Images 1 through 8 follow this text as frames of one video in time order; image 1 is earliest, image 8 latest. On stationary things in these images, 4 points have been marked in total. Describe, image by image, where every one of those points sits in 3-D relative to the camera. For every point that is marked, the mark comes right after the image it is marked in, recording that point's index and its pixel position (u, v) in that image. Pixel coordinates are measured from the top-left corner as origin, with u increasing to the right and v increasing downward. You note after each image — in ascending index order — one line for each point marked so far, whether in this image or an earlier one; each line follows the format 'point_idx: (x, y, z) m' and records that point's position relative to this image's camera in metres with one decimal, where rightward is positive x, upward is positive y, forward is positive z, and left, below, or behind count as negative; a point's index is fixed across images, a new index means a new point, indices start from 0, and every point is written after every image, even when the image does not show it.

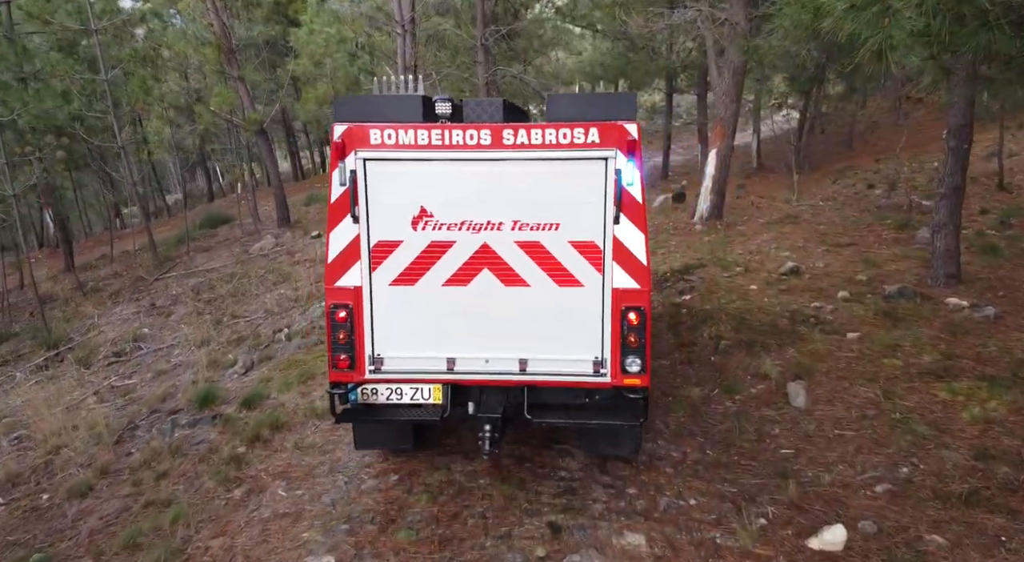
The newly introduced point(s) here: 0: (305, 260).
0: (-4.5, +0.4, +14.6) m
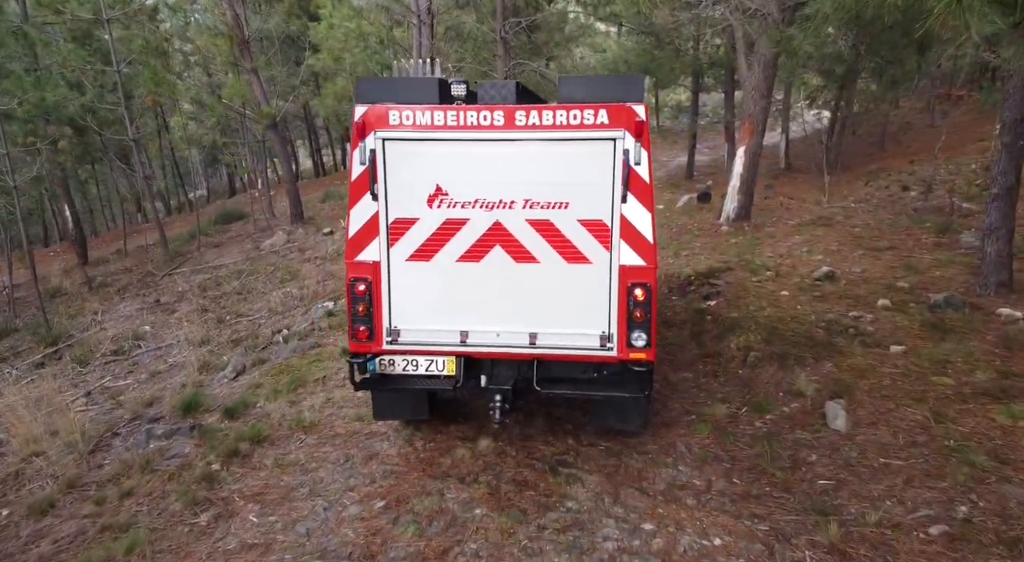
0: (-4.1, +0.5, +14.2) m
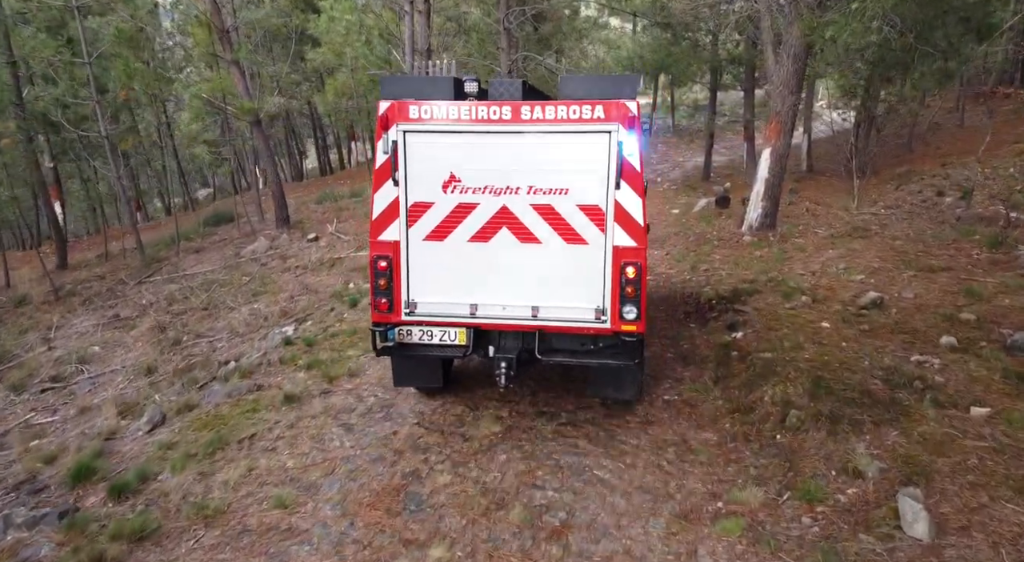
0: (-4.2, +0.3, +13.0) m
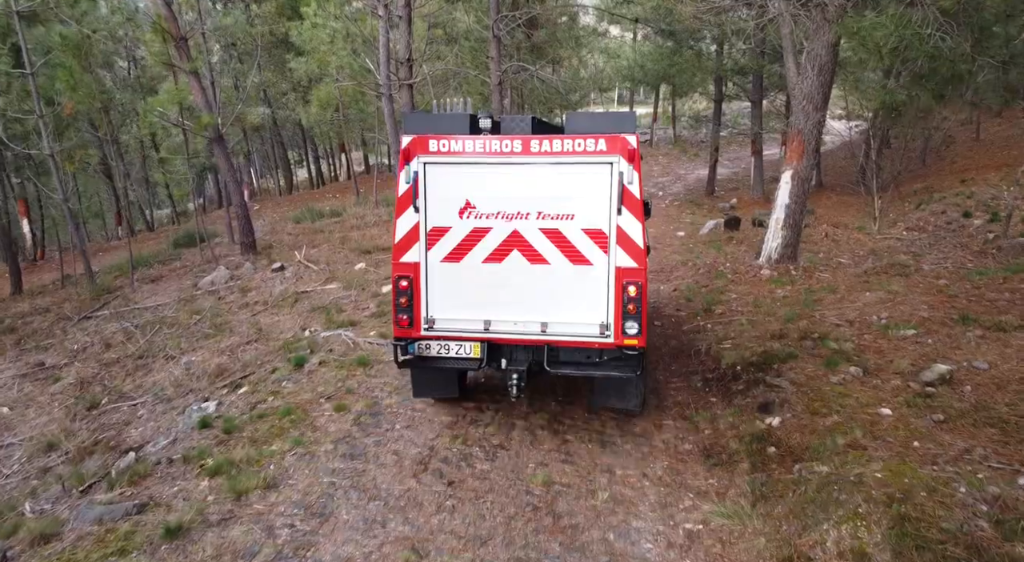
0: (-4.4, -0.4, +11.5) m
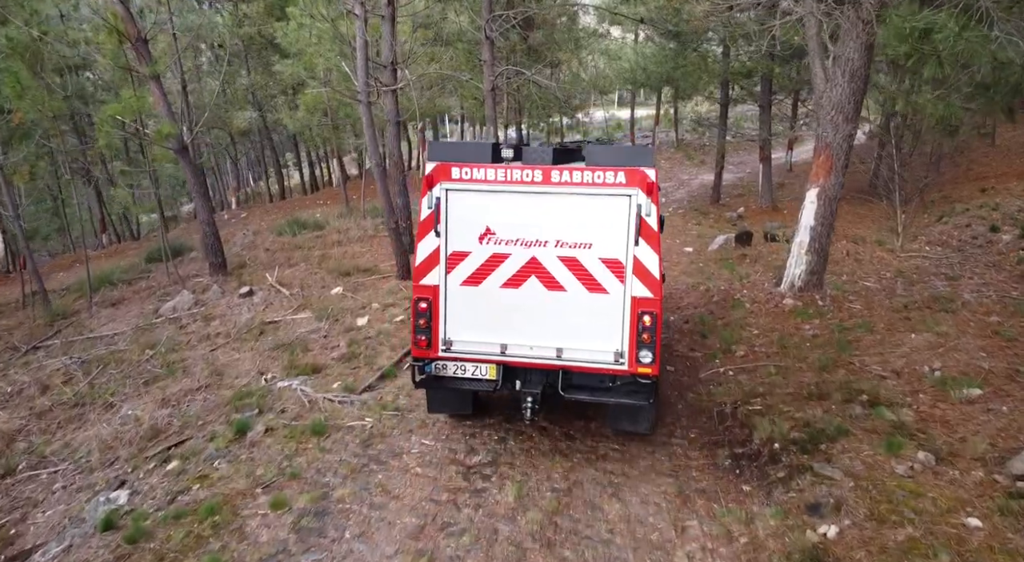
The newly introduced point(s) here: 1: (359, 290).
0: (-4.5, -0.8, +10.3) m
1: (-2.5, -0.1, +11.1) m
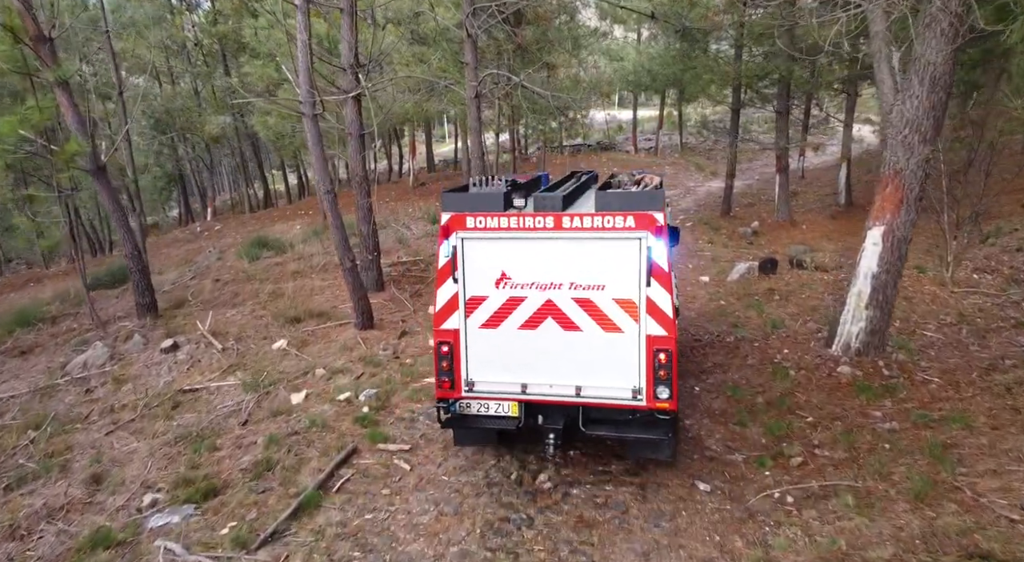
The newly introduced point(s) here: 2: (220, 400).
0: (-4.7, -1.5, +8.2) m
1: (-2.7, -0.8, +9.0) m
2: (-3.3, -1.3, +7.7) m
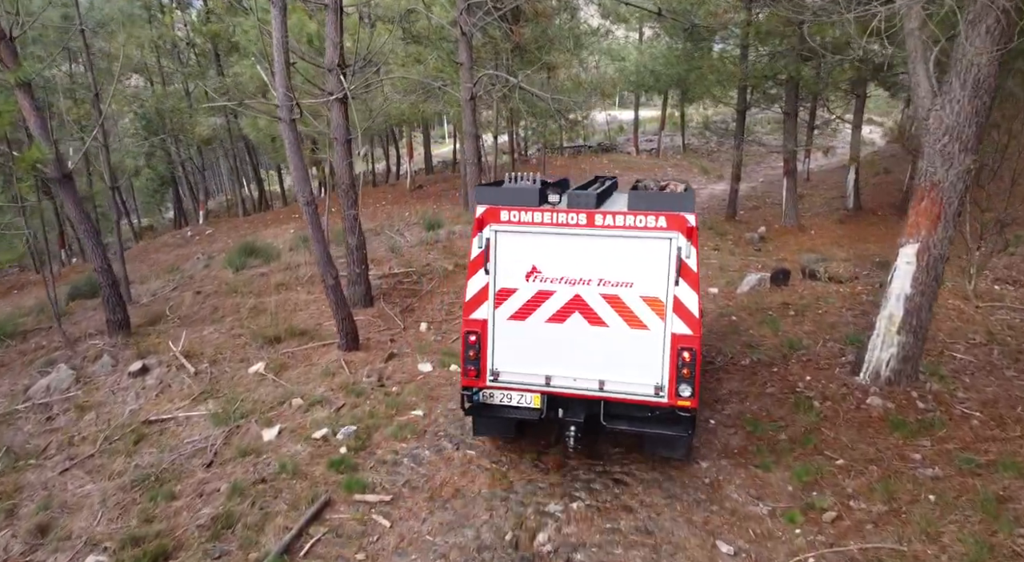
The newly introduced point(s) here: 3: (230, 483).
0: (-4.7, -1.7, +7.5) m
1: (-2.8, -1.1, +8.3) m
2: (-3.3, -1.6, +7.0) m
3: (-2.3, -1.7, +5.7) m
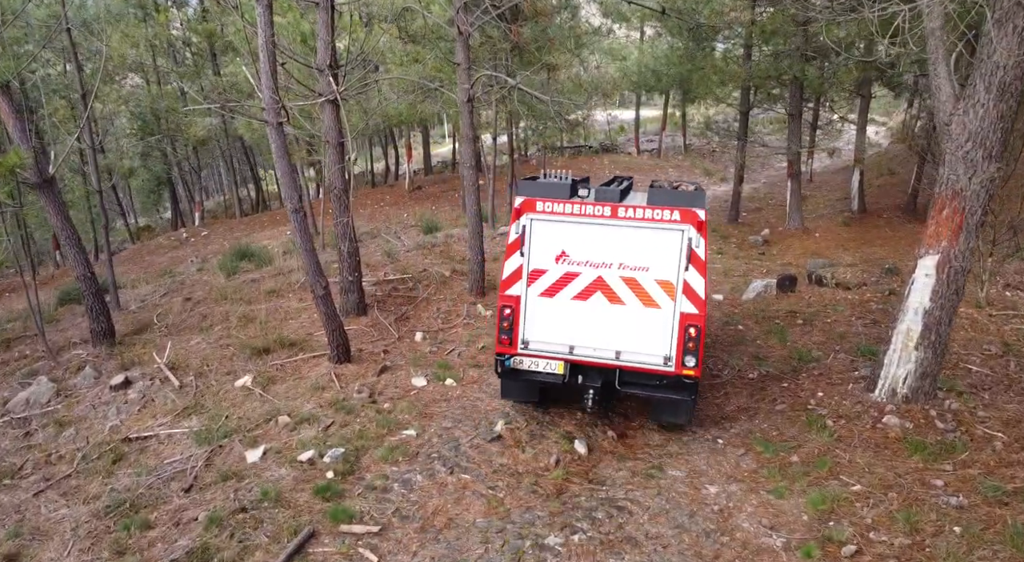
0: (-4.8, -1.9, +7.1) m
1: (-2.8, -1.2, +8.0) m
2: (-3.4, -1.7, +6.7) m
3: (-2.4, -1.8, +5.4) m
